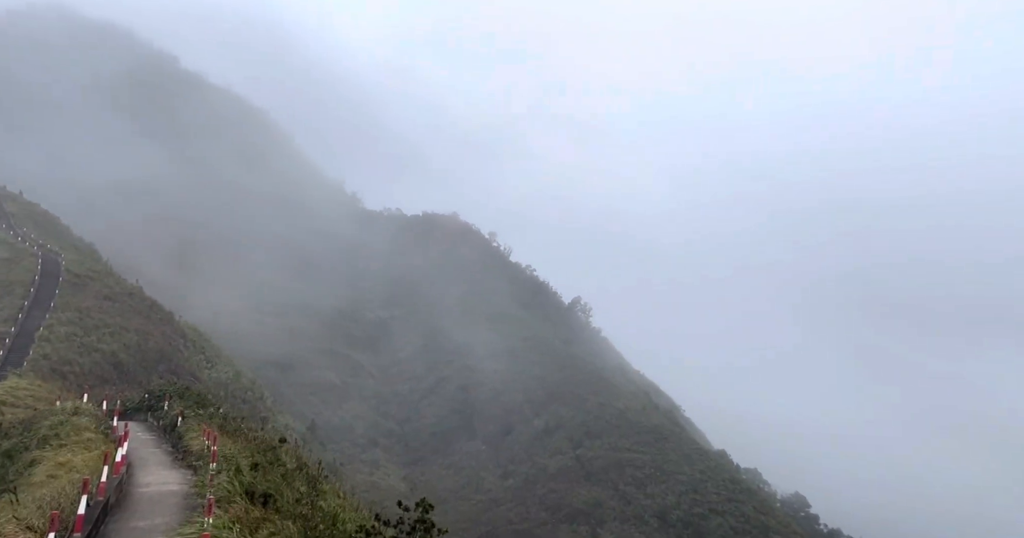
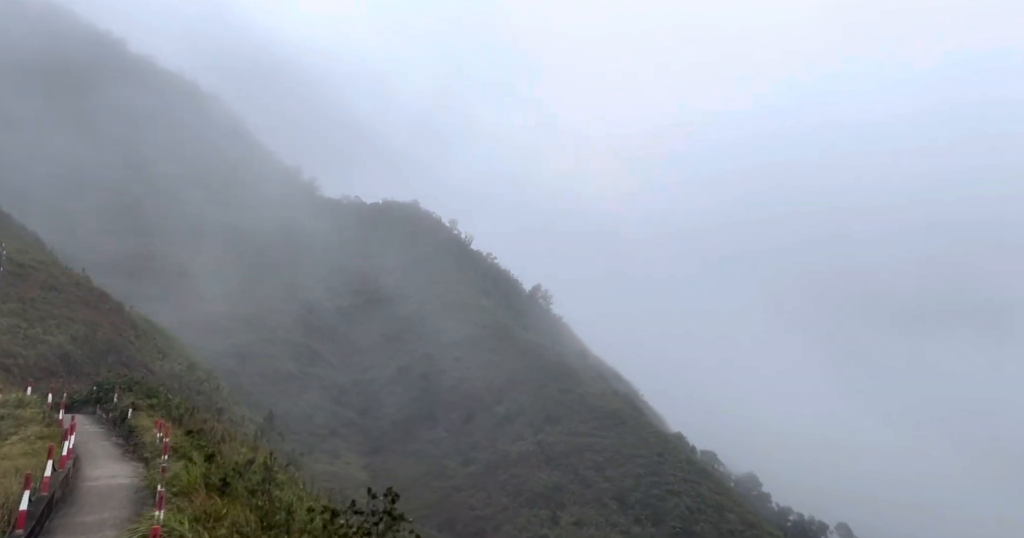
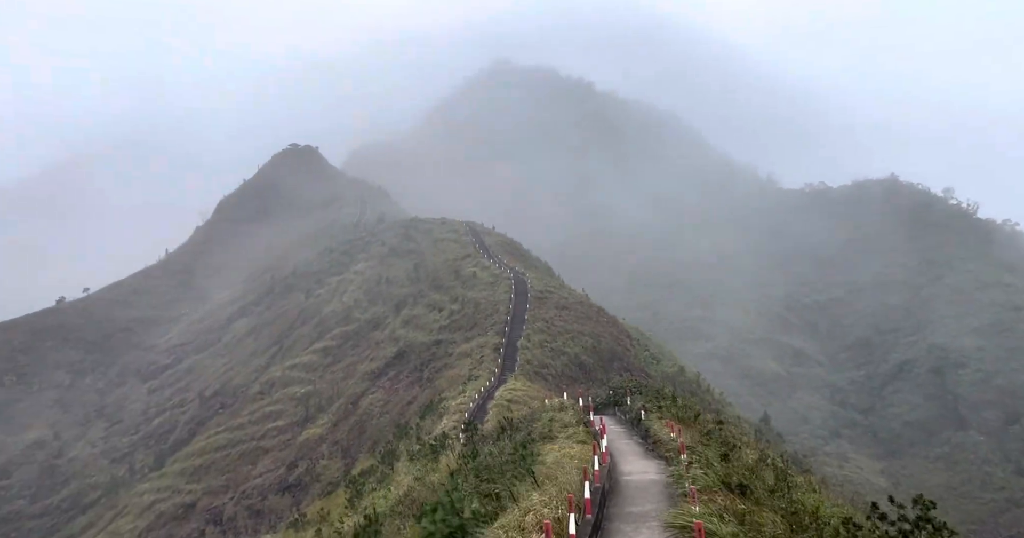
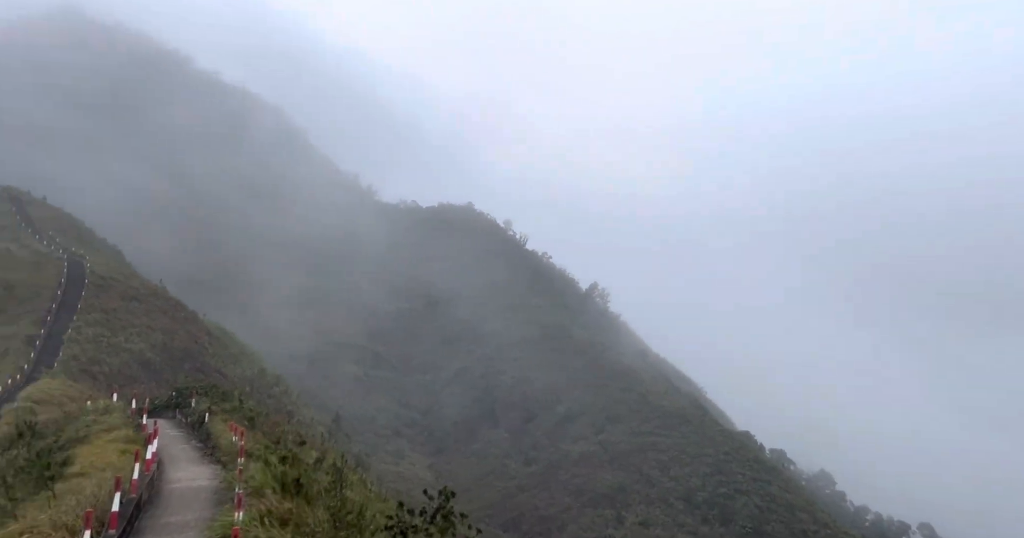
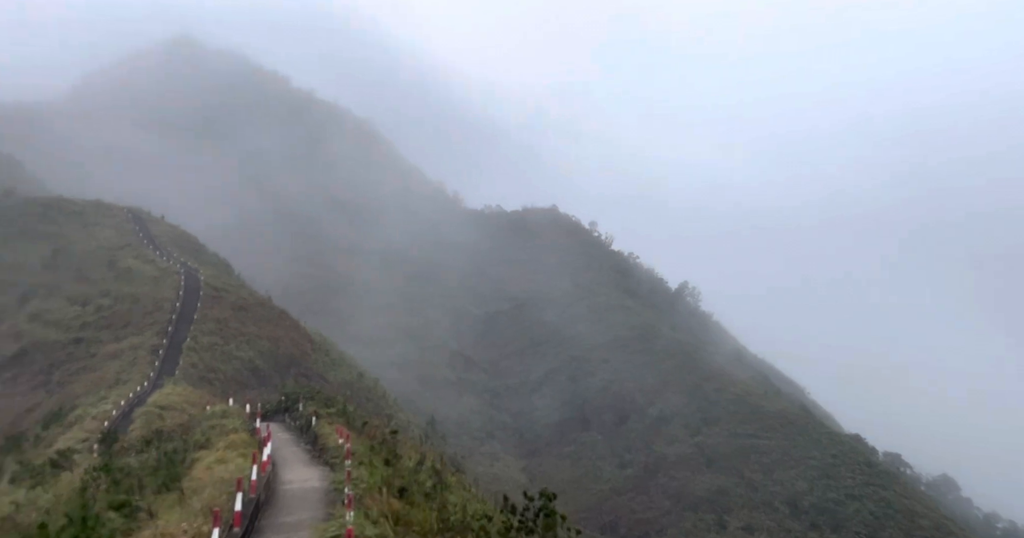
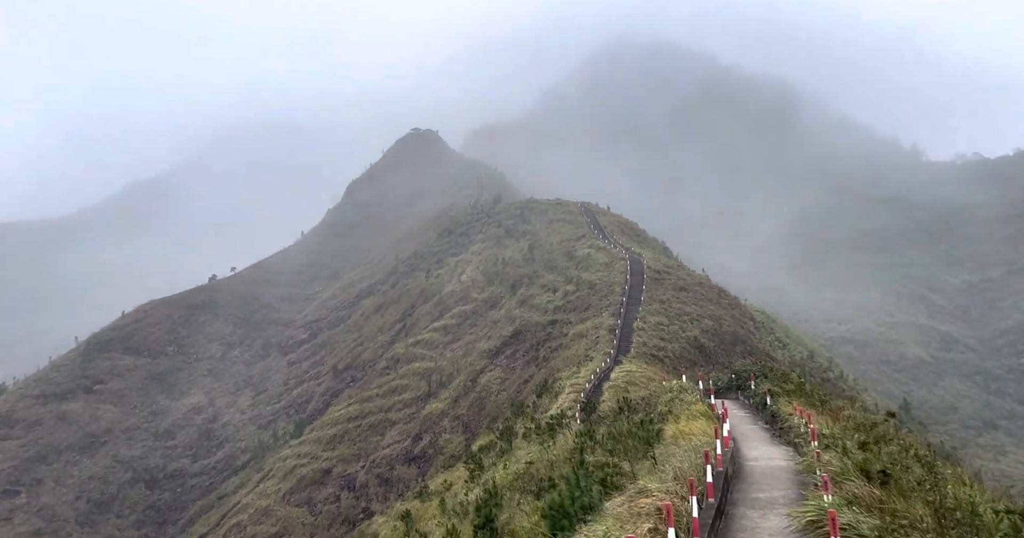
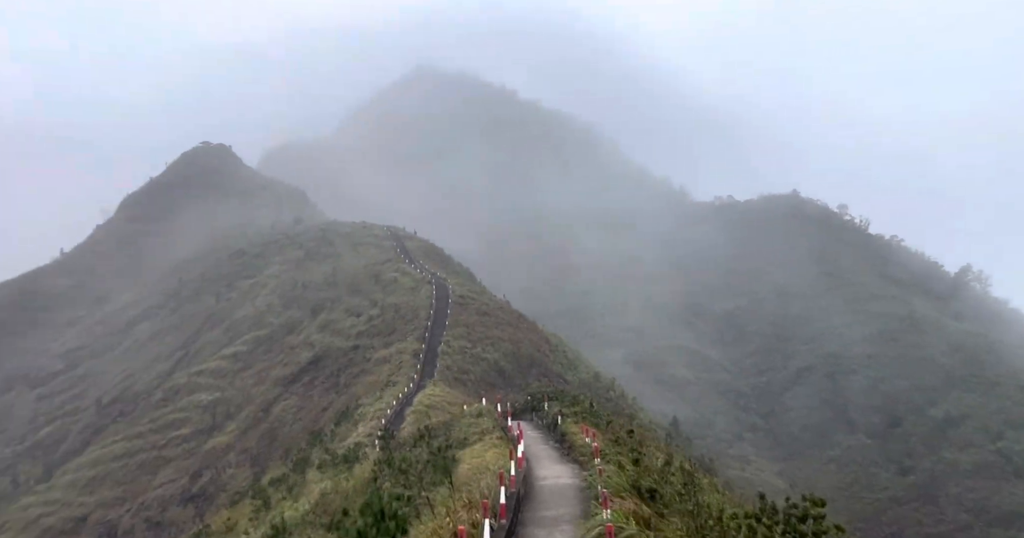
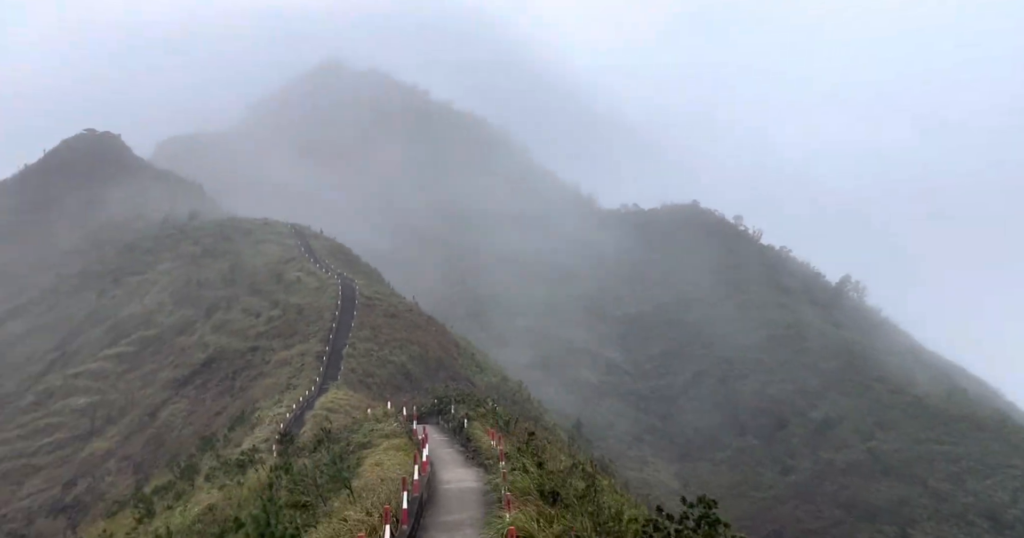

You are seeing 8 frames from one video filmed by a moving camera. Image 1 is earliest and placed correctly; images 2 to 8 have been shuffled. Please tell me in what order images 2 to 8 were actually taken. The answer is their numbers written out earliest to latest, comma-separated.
2, 4, 5, 8, 7, 3, 6
